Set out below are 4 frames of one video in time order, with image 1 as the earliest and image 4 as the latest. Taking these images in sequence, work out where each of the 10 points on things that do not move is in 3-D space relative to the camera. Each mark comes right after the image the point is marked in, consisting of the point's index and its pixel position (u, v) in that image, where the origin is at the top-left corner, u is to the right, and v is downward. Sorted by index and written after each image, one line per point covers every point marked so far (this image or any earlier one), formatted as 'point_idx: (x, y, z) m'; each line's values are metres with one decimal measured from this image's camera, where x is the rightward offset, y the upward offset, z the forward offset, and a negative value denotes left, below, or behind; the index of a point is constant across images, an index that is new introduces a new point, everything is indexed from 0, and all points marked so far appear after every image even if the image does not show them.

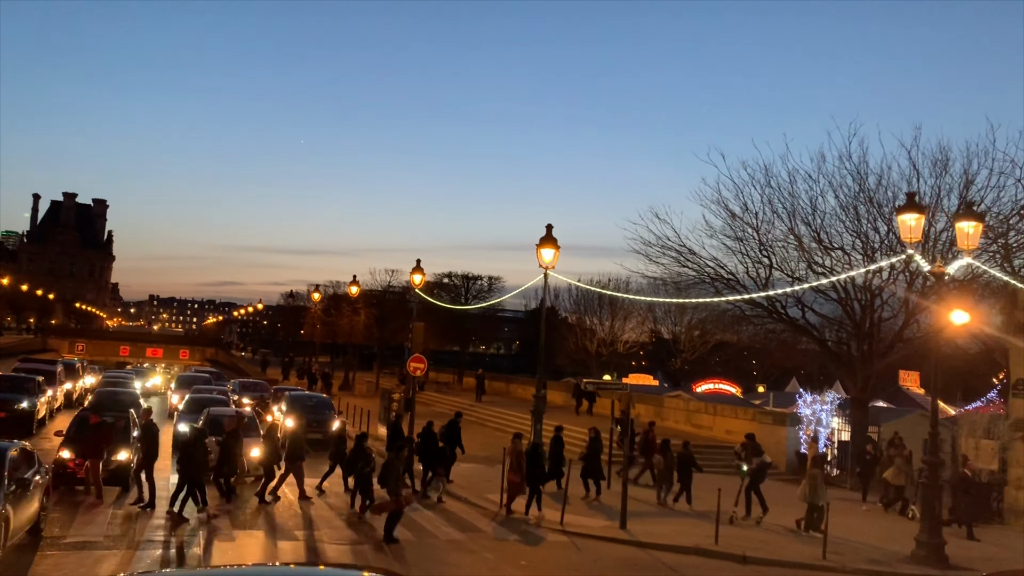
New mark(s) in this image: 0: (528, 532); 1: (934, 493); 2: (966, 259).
0: (+0.2, -4.5, +16.6) m
1: (+7.5, -3.7, +16.0) m
2: (+8.4, +0.6, +16.7) m
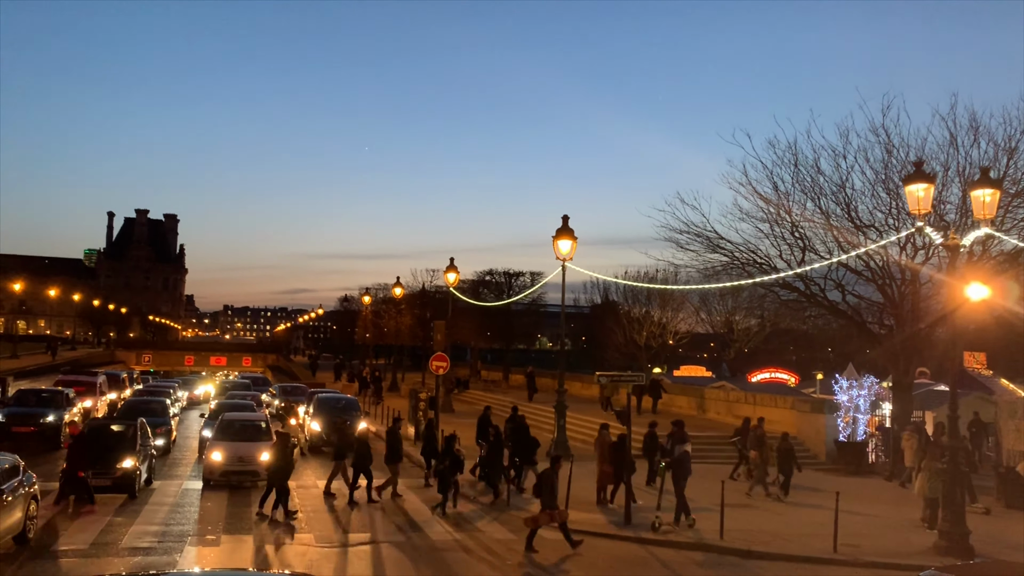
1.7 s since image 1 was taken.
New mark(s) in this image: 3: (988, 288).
0: (+0.3, -4.4, +16.2) m
1: (+7.4, -3.2, +15.0) m
2: (+8.2, +1.0, +15.7) m
3: (+7.9, 0.0, +14.8) m
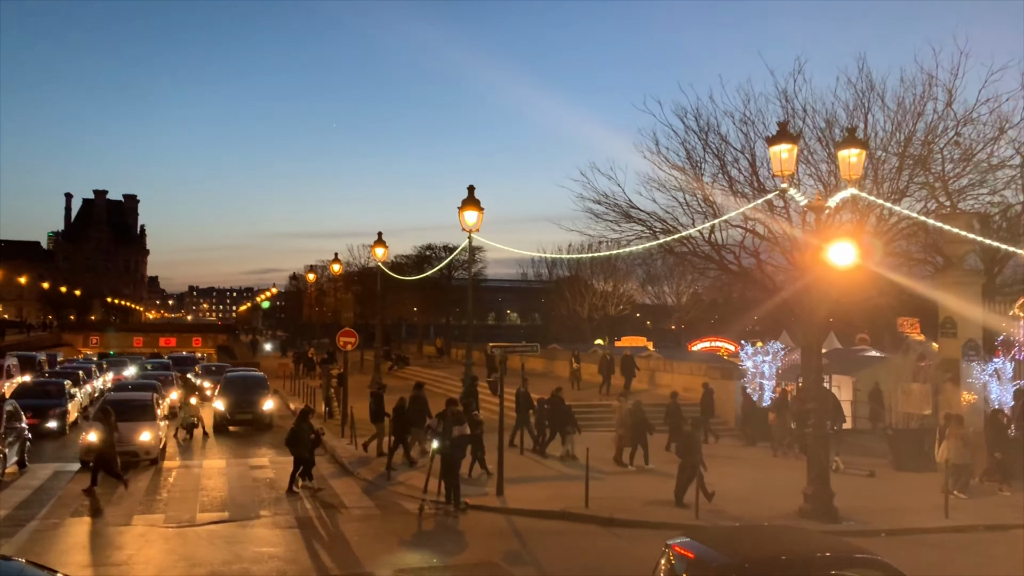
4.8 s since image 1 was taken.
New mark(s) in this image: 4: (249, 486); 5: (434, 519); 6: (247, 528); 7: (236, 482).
0: (-2.1, -3.9, +15.9) m
1: (+5.1, -2.6, +14.9) m
2: (+5.8, +1.7, +15.5) m
3: (+5.6, +0.6, +14.7) m
4: (-5.3, -3.9, +17.9) m
5: (-1.3, -3.8, +14.9) m
6: (-4.2, -3.8, +14.1) m
7: (-5.7, -4.0, +18.4) m
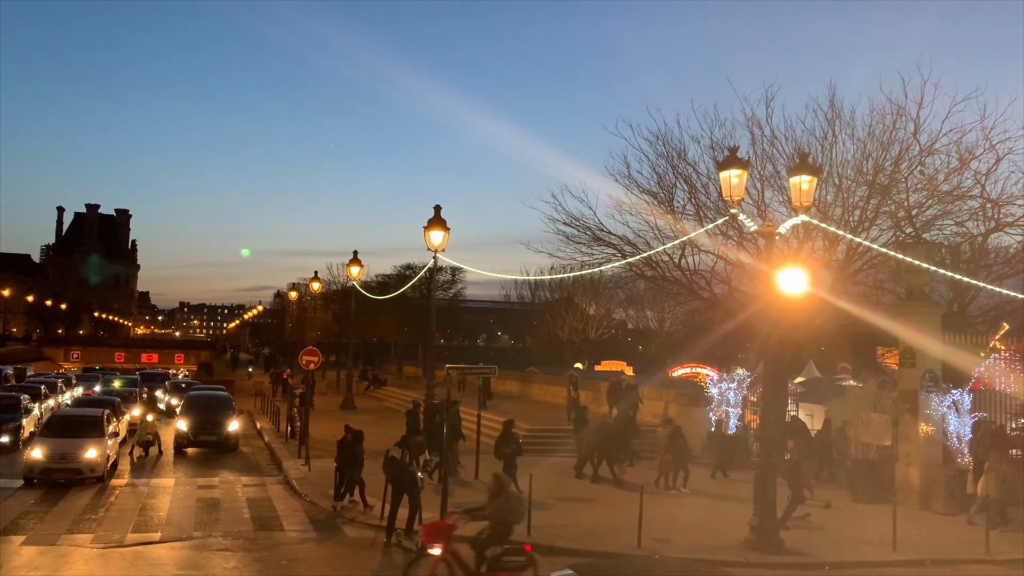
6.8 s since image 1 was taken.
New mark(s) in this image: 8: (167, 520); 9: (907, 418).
0: (-3.0, -4.2, +15.6) m
1: (+4.2, -3.0, +14.7) m
2: (+5.0, +1.2, +15.3) m
3: (+4.7, +0.2, +14.5) m
4: (-6.2, -4.3, +17.5) m
5: (-2.3, -4.1, +14.5) m
6: (-5.1, -4.0, +13.8) m
7: (-6.7, -4.3, +18.1) m
8: (-6.2, -4.2, +16.1) m
9: (+8.2, -2.7, +18.7) m
